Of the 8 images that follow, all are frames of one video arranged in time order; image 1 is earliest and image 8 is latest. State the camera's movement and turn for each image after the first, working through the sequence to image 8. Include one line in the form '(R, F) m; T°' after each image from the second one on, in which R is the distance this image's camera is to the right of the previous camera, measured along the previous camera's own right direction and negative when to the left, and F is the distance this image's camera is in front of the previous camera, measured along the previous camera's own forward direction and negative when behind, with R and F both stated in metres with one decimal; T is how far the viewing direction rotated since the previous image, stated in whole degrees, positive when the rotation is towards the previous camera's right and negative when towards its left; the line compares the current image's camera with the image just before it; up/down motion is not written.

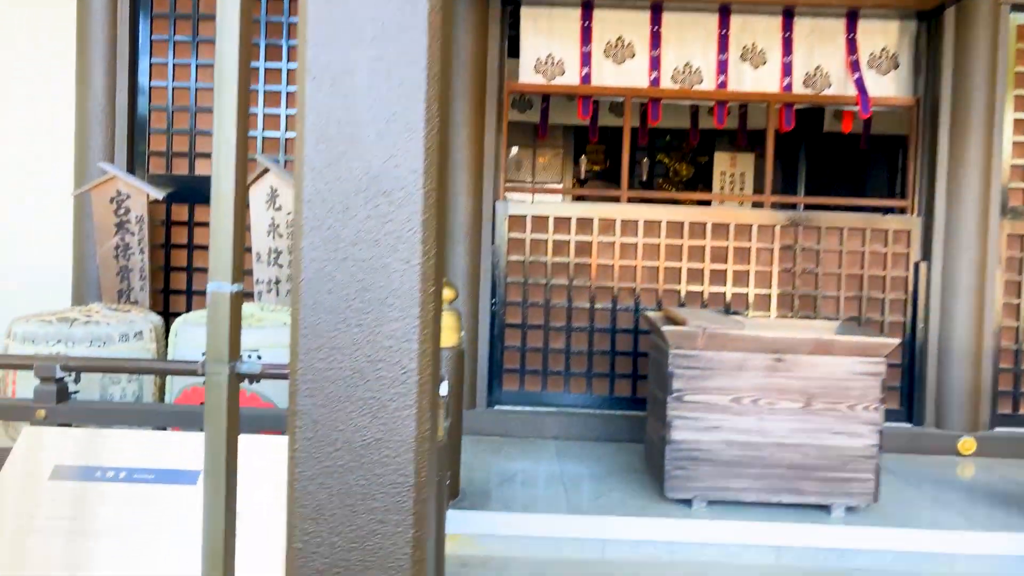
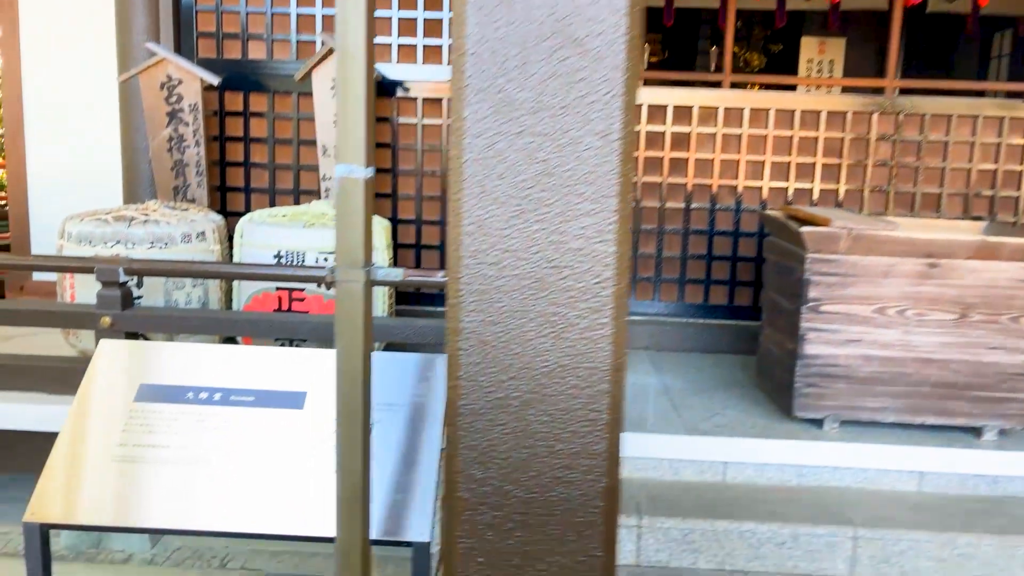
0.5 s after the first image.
(-0.3, +0.4) m; -2°
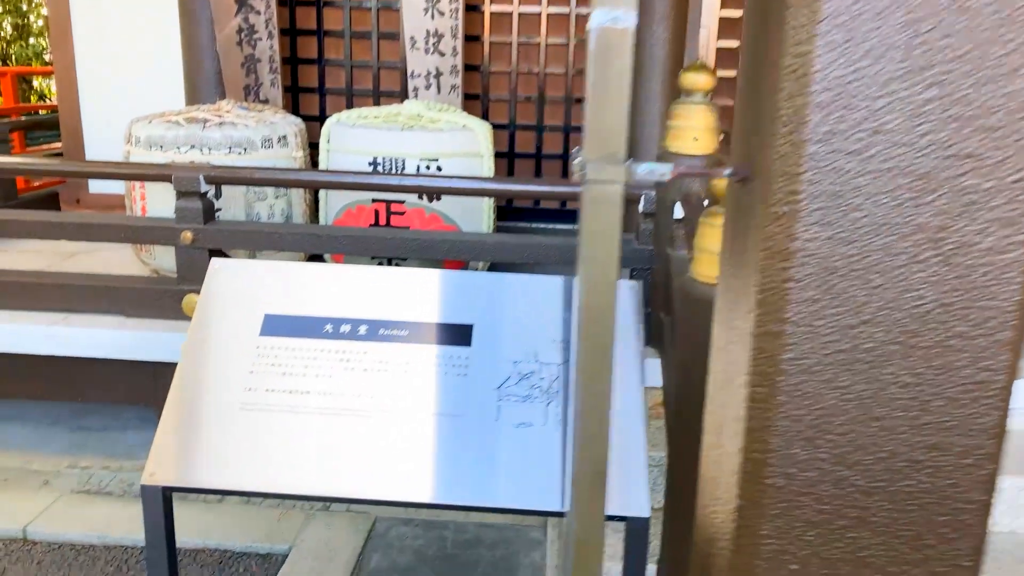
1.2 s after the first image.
(-0.3, +0.4) m; -2°
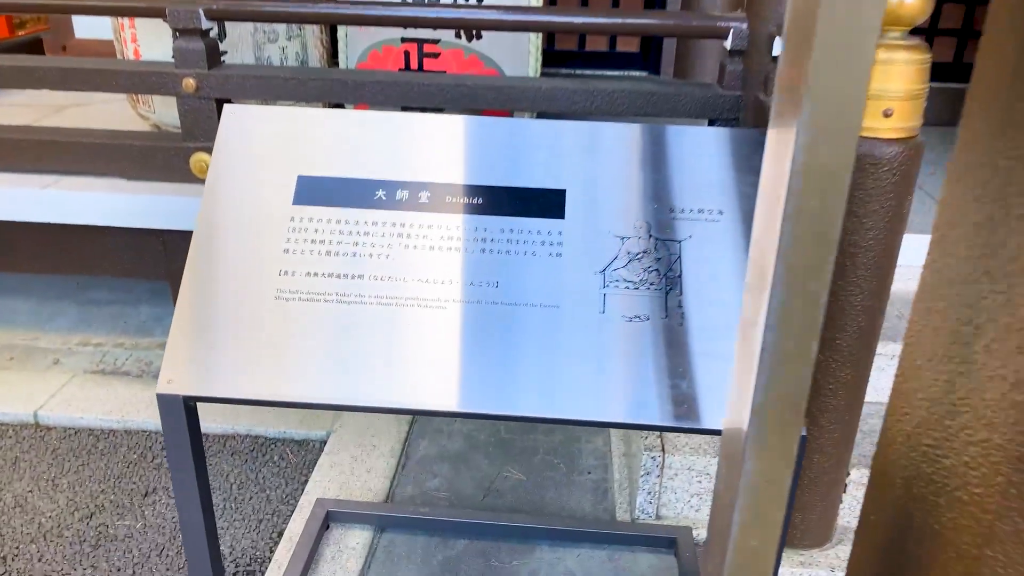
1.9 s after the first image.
(-0.1, +0.3) m; -1°
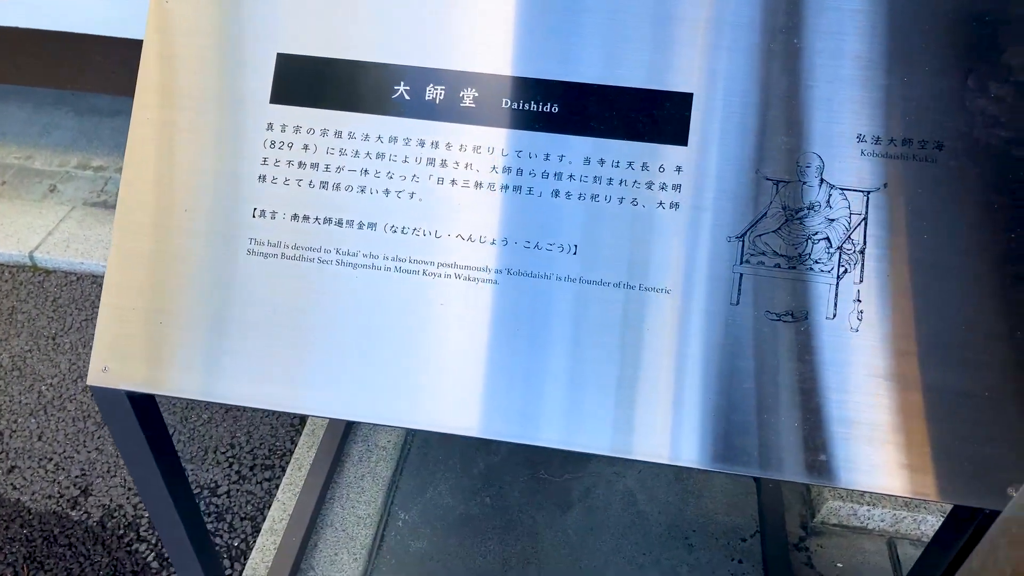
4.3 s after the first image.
(0.0, +0.4) m; -3°
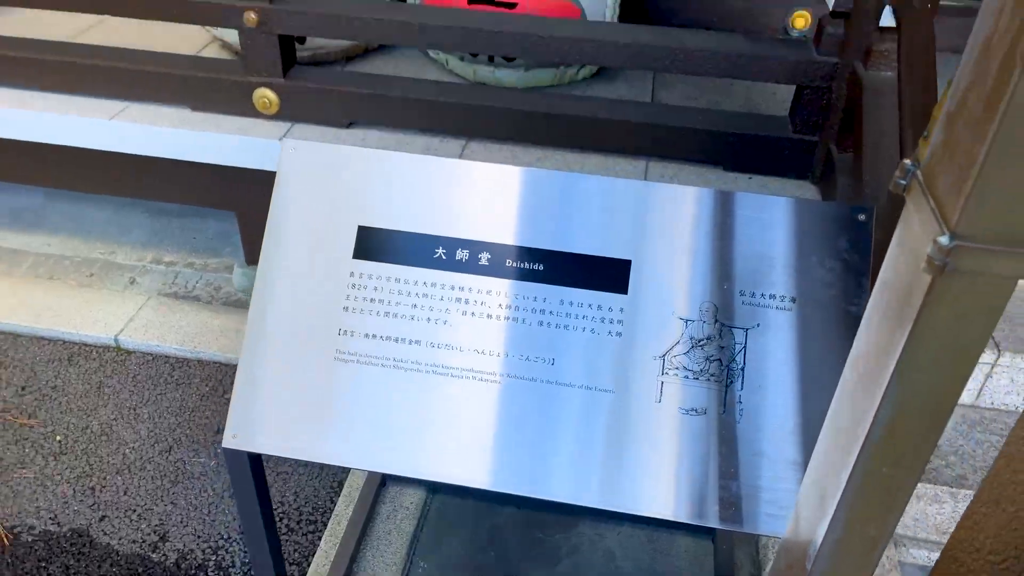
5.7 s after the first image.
(0.0, -0.4) m; -1°
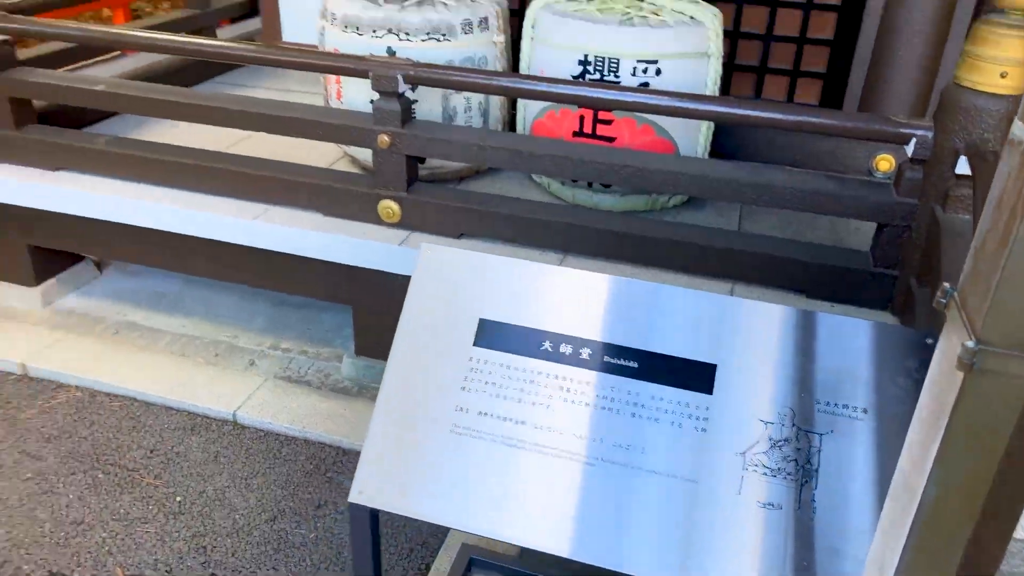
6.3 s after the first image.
(0.0, -0.2) m; -6°
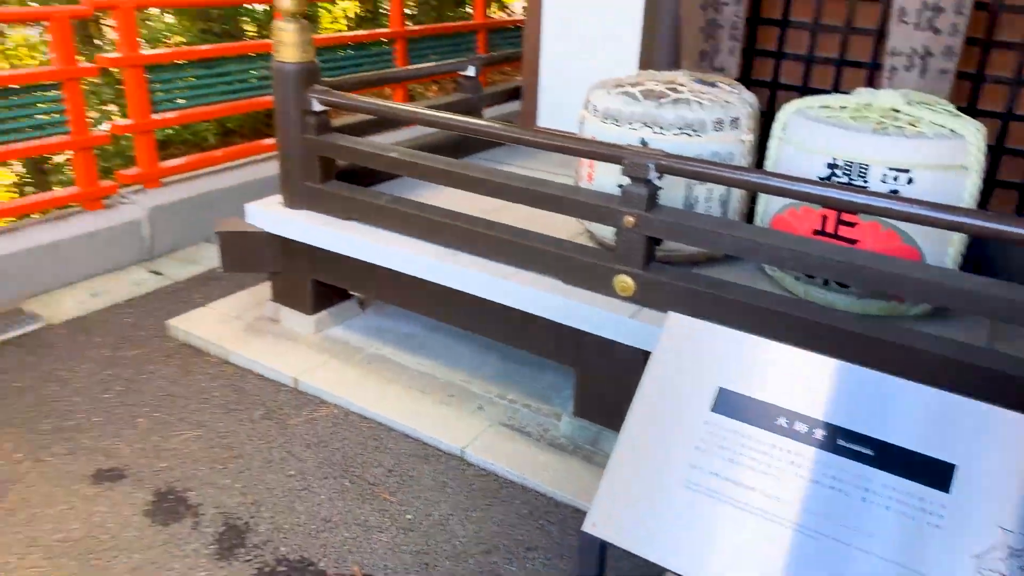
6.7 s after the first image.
(-0.1, -0.2) m; -15°
